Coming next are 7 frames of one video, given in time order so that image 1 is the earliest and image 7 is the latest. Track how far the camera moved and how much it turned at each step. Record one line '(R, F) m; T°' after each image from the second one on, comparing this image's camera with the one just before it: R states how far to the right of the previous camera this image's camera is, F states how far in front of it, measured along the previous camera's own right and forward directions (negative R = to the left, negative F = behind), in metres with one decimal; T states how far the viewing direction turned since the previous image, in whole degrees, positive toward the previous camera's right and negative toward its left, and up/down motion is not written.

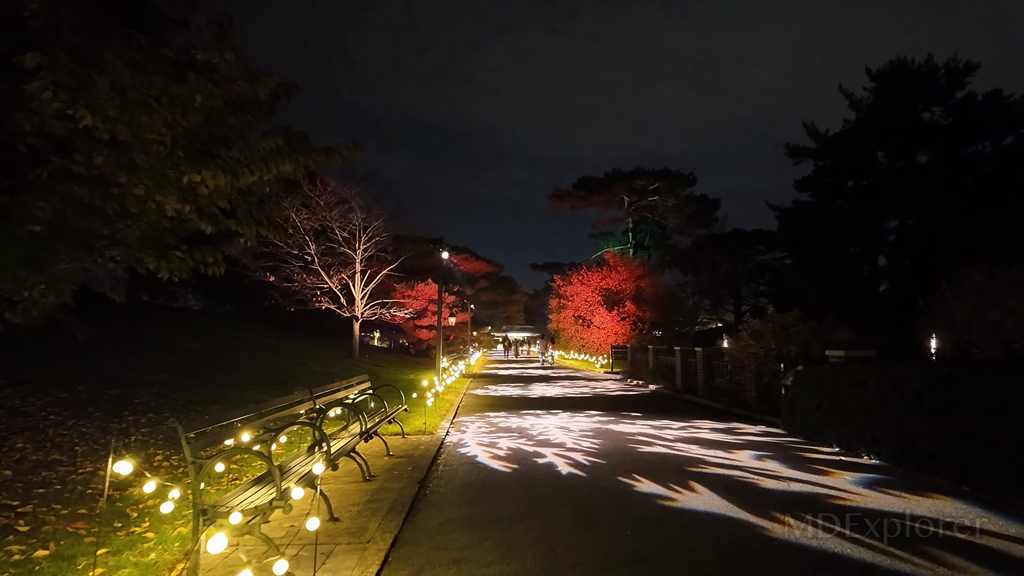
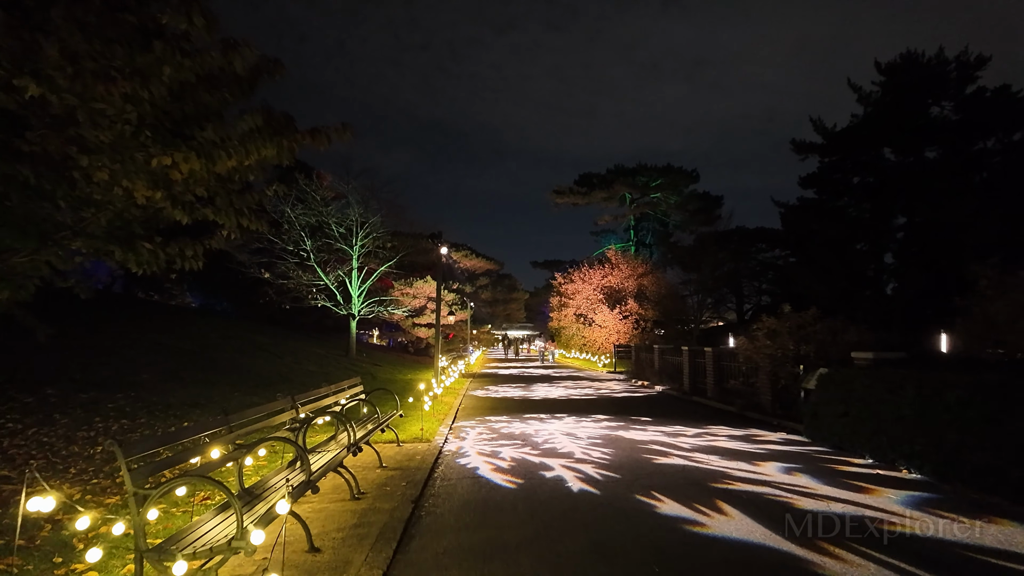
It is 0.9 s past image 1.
(-0.1, +0.8) m; 0°
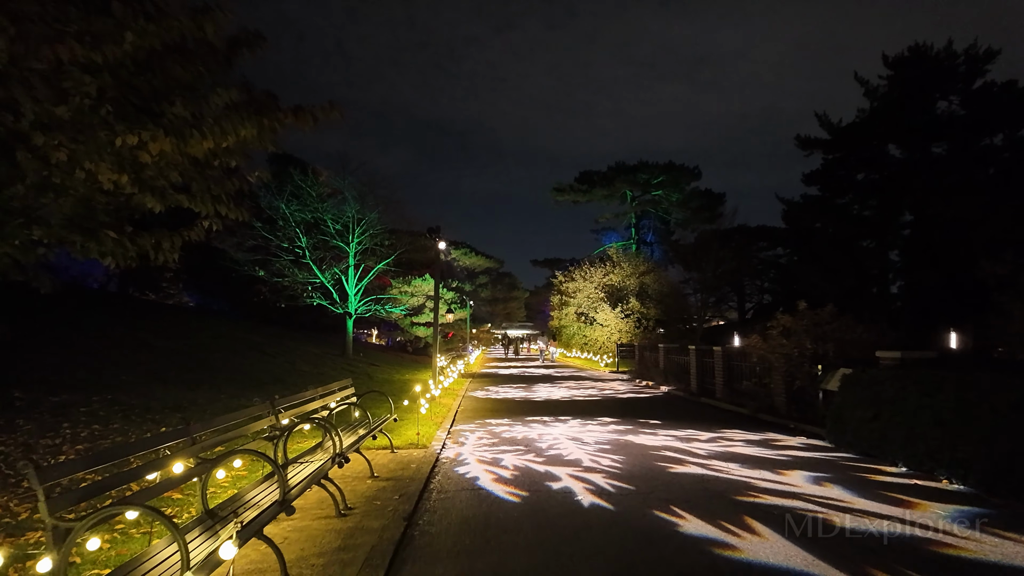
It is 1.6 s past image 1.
(-0.1, +0.7) m; 0°
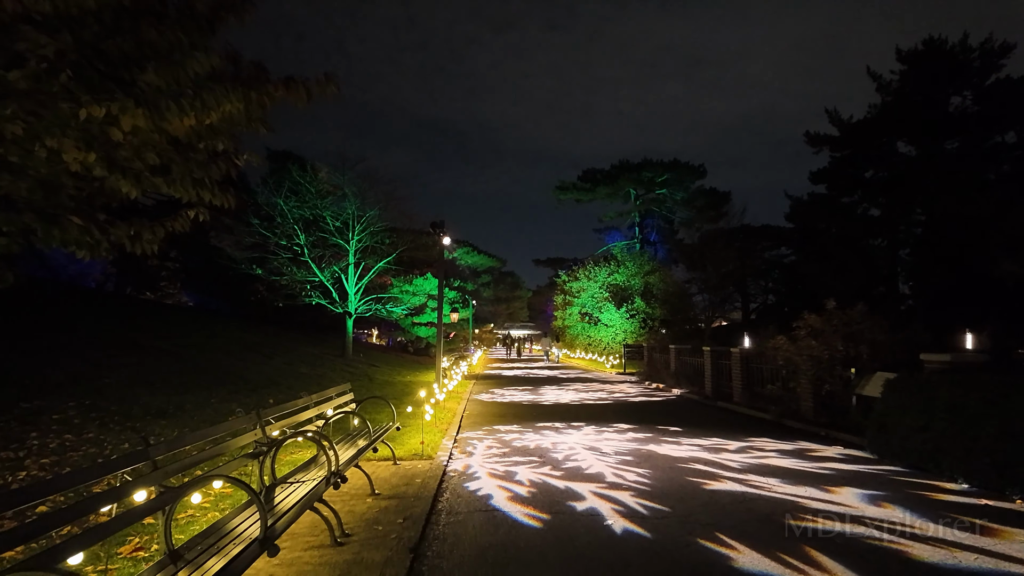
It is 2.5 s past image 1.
(-0.3, +0.9) m; 0°
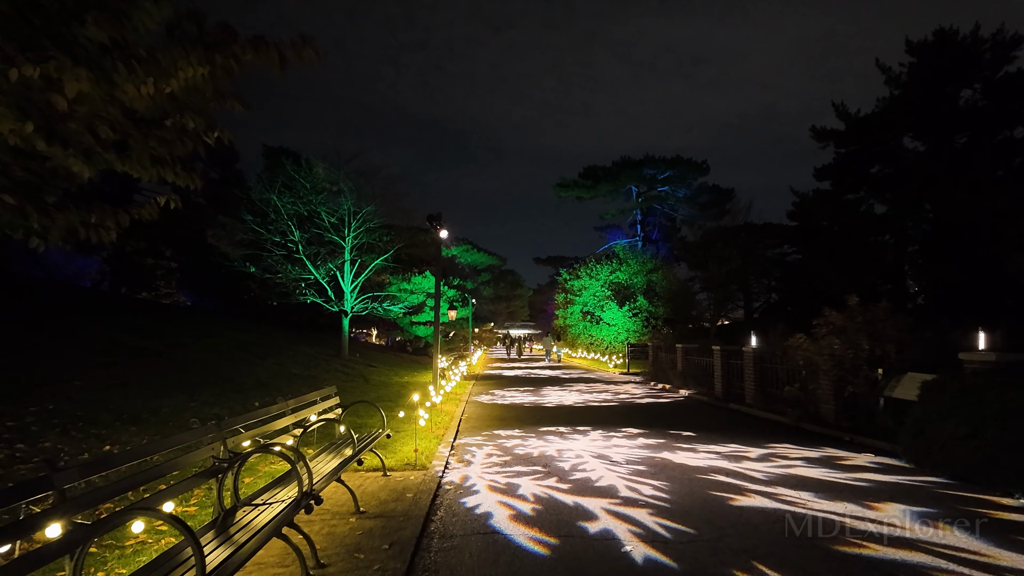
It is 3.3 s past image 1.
(0.0, +0.8) m; 0°
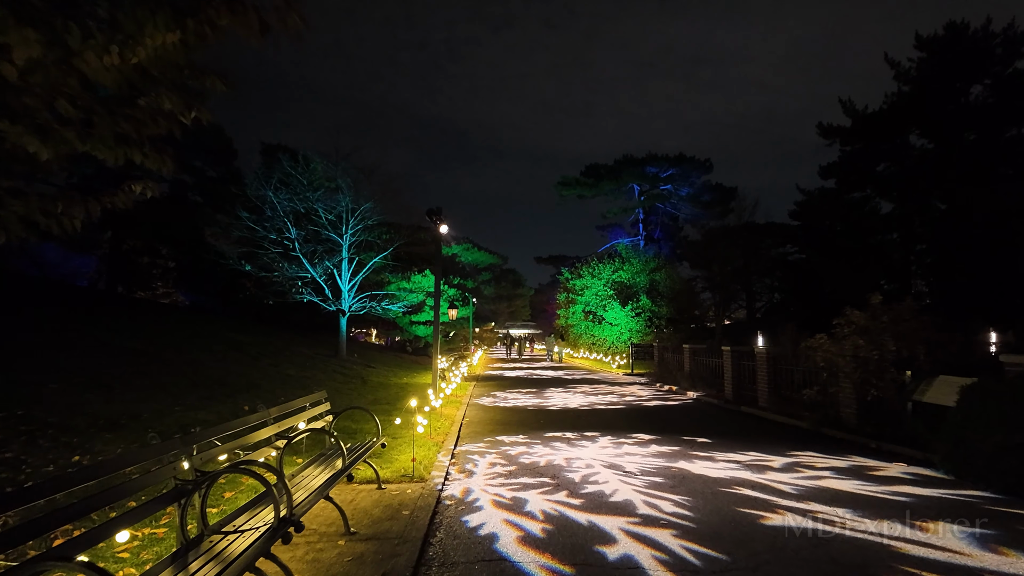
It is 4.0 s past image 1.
(-0.1, +0.7) m; 0°
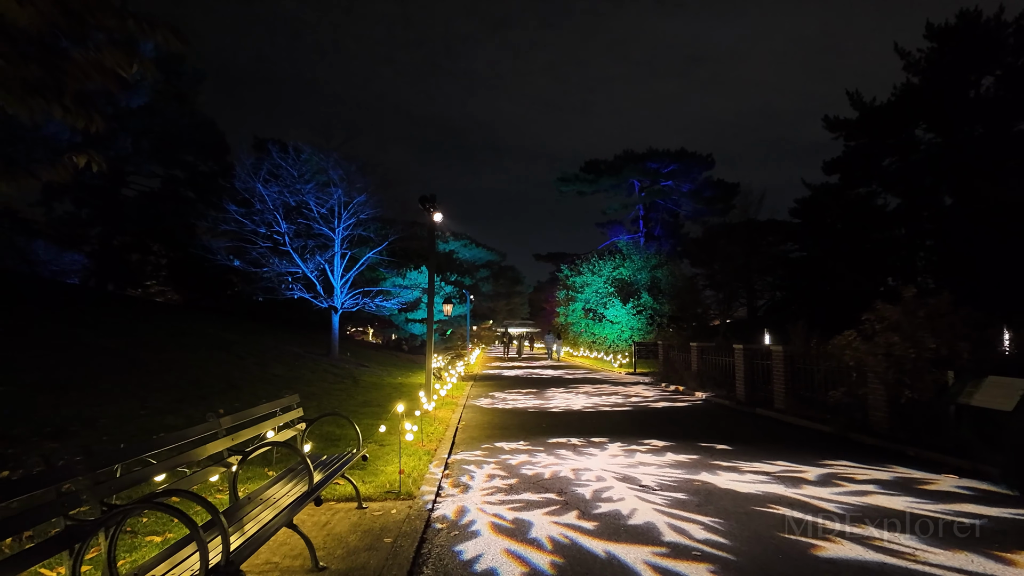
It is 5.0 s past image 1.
(0.0, +1.0) m; 0°
